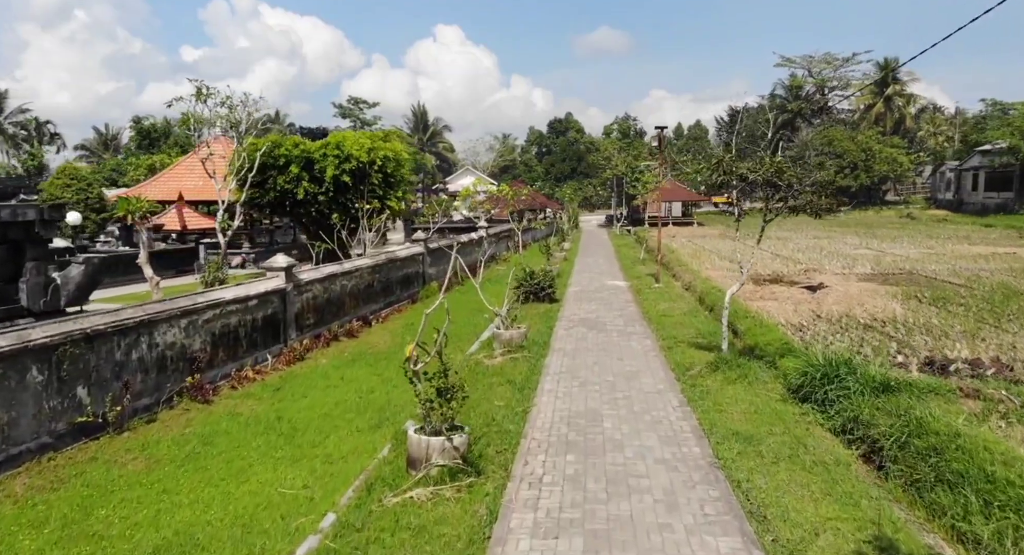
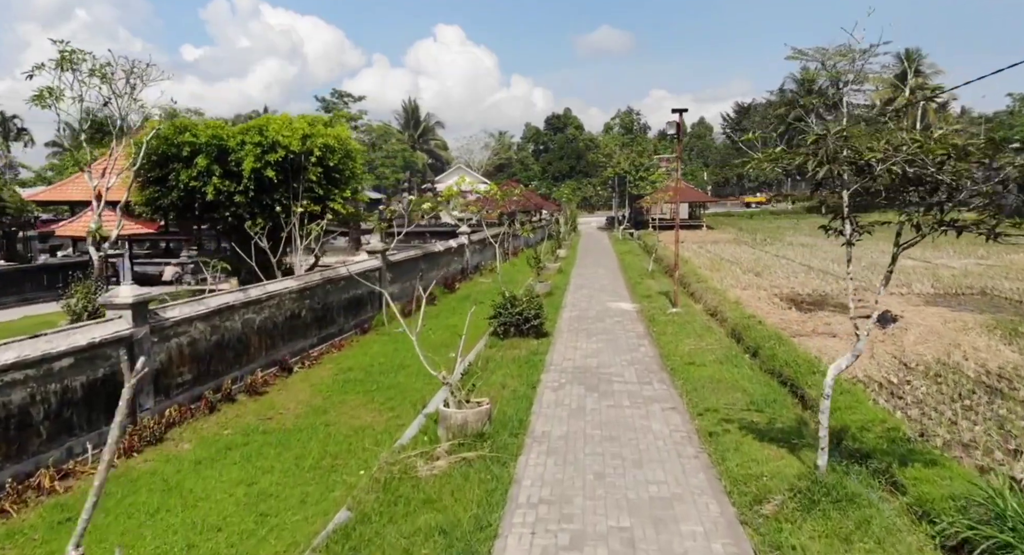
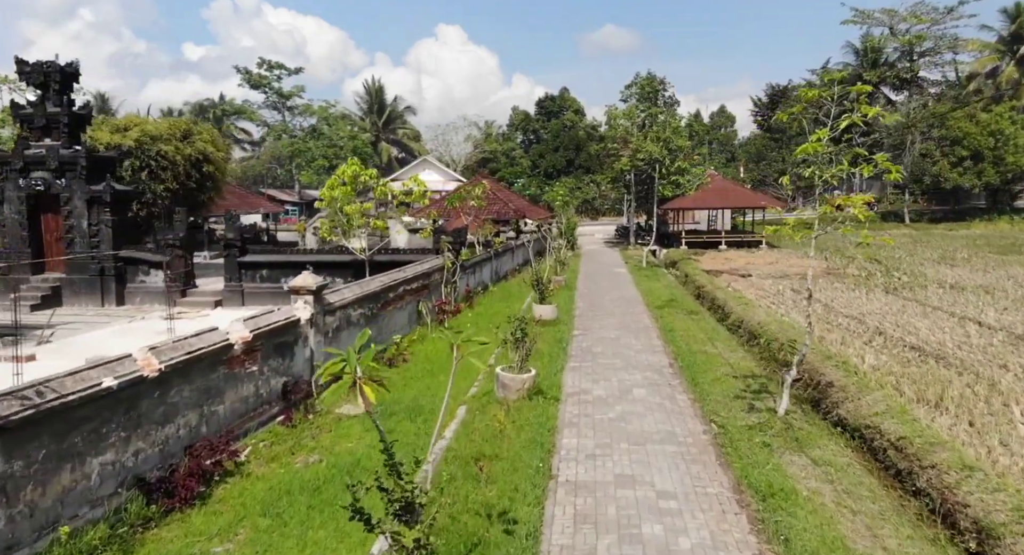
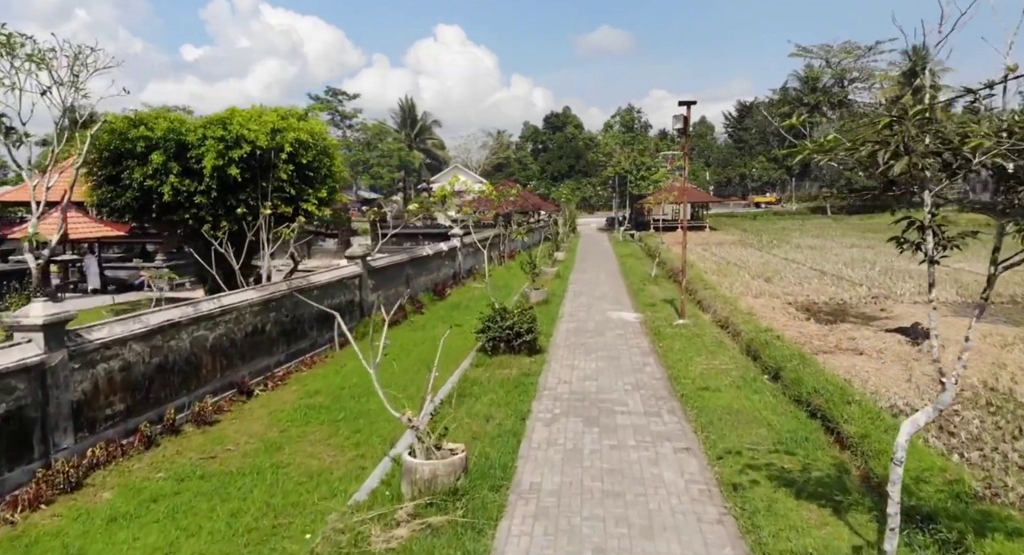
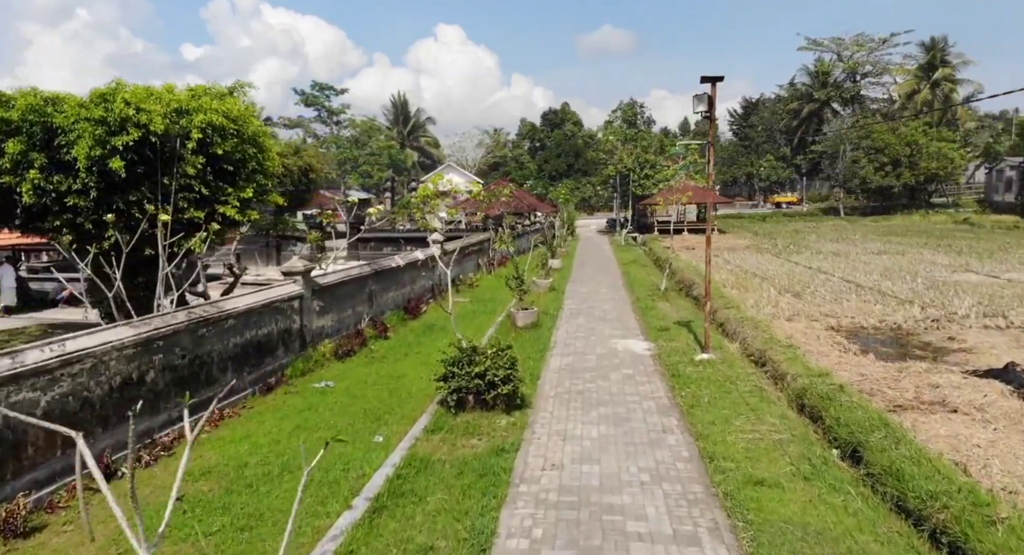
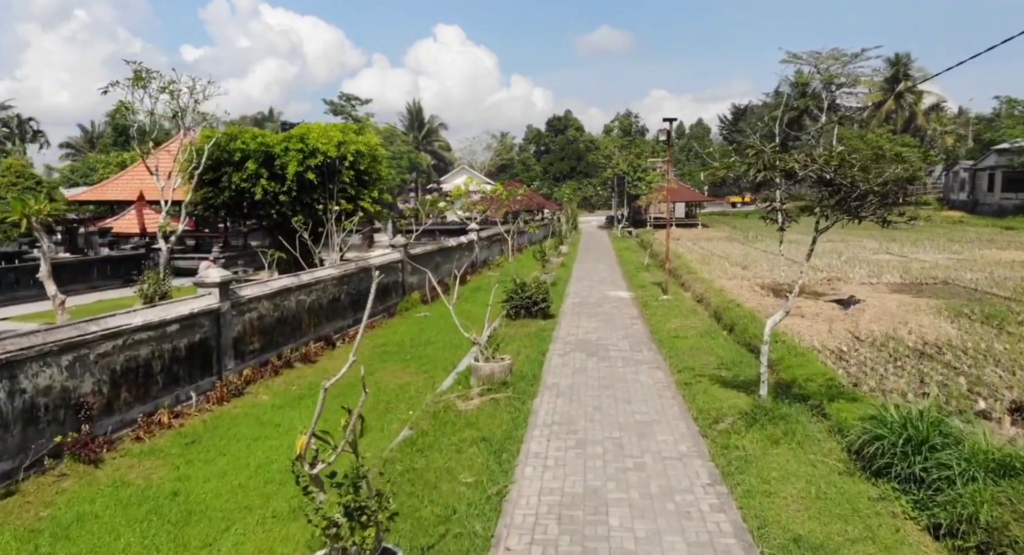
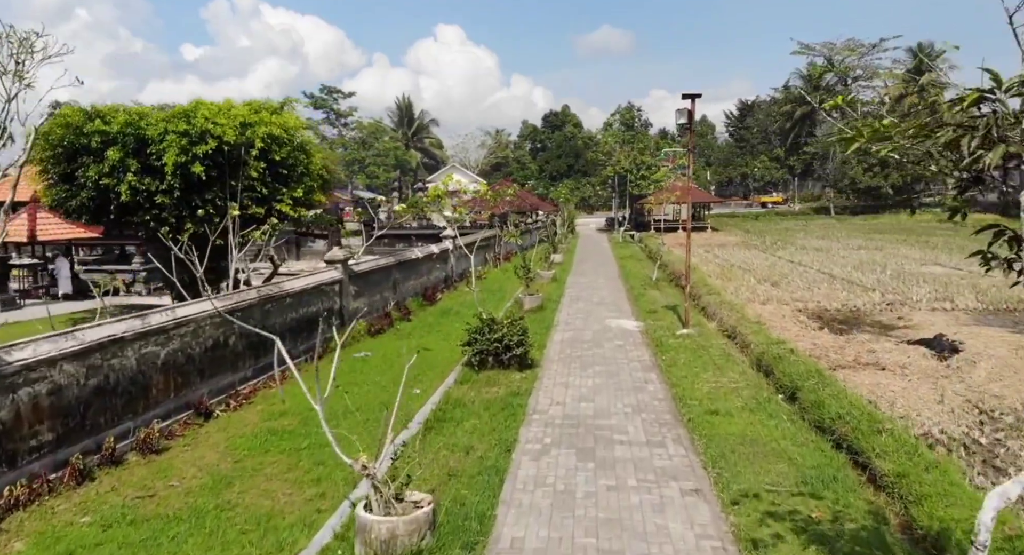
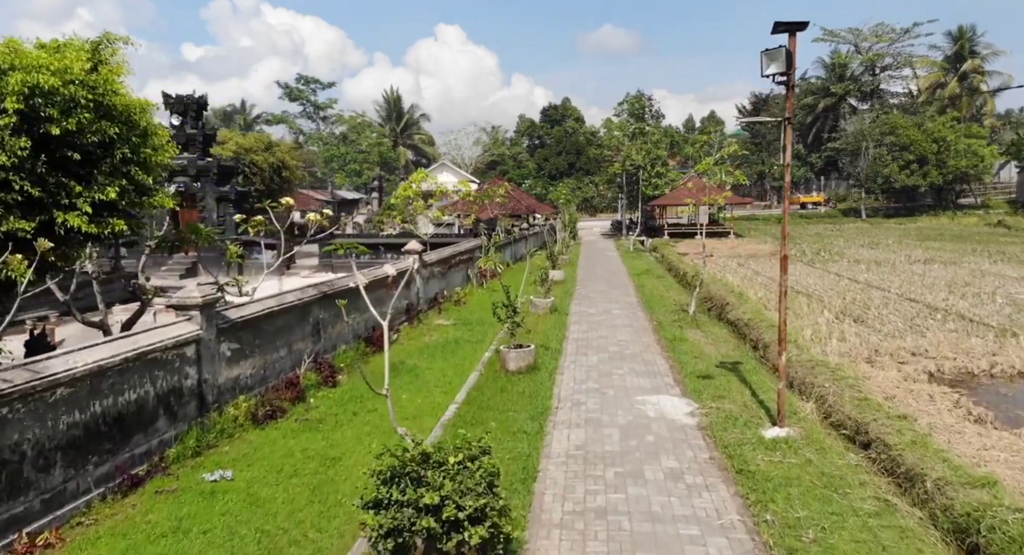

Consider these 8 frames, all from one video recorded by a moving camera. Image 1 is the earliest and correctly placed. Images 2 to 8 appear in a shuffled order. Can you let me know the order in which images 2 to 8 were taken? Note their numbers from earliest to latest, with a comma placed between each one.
6, 2, 4, 7, 5, 8, 3
